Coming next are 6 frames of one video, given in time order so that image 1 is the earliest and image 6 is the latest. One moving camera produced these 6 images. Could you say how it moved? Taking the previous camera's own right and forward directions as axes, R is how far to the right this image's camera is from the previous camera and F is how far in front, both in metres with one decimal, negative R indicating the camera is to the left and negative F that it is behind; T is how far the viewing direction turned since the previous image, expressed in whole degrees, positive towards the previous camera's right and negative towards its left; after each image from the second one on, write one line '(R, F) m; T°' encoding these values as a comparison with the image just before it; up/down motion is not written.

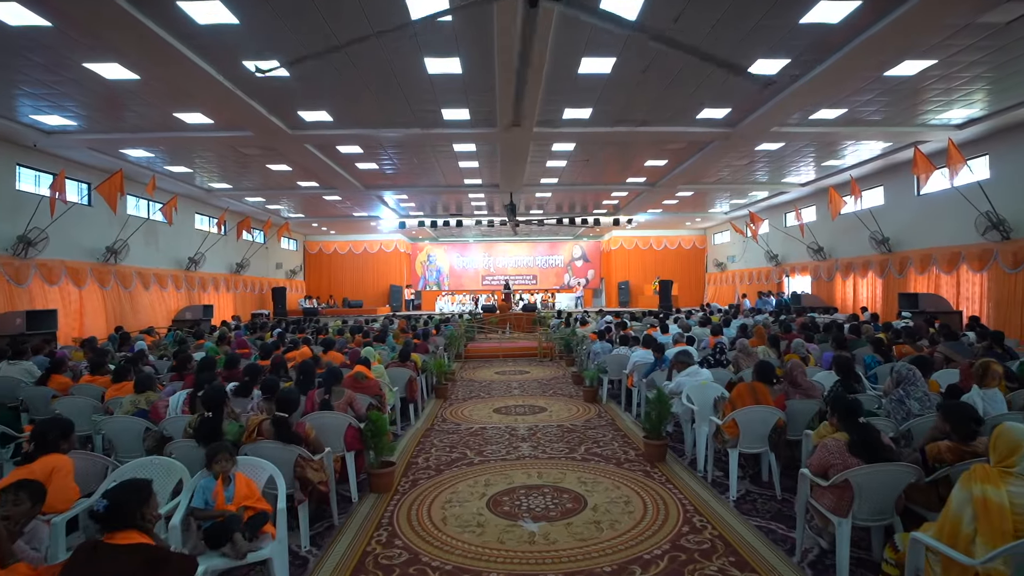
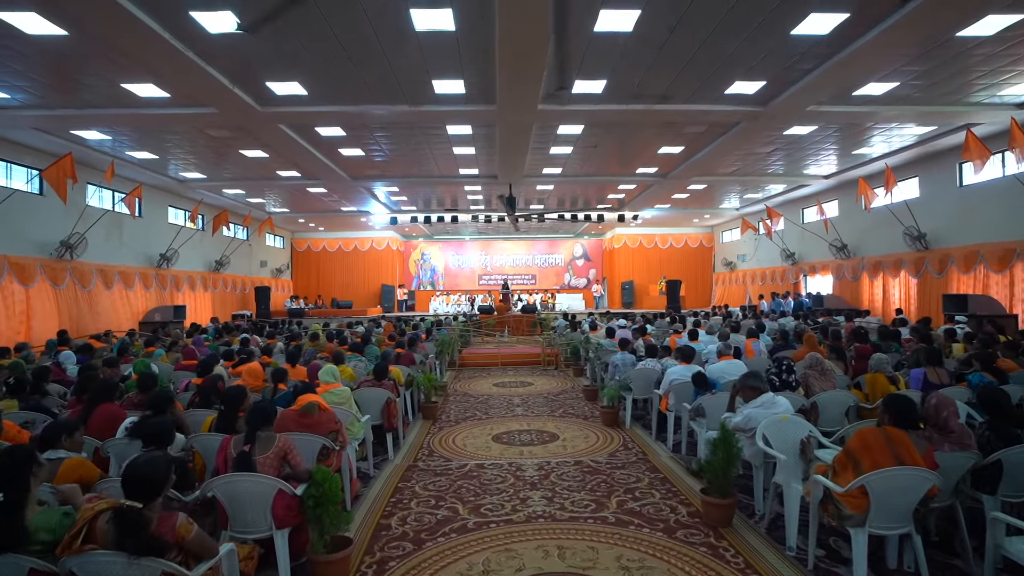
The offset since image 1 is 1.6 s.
(-0.1, +1.3) m; 0°
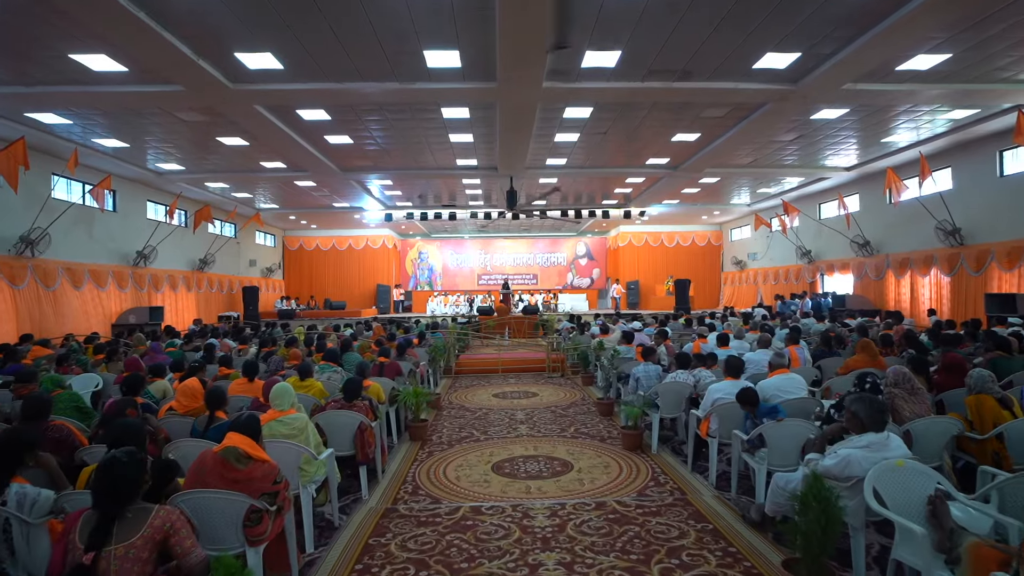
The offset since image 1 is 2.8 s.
(0.0, +1.0) m; 0°
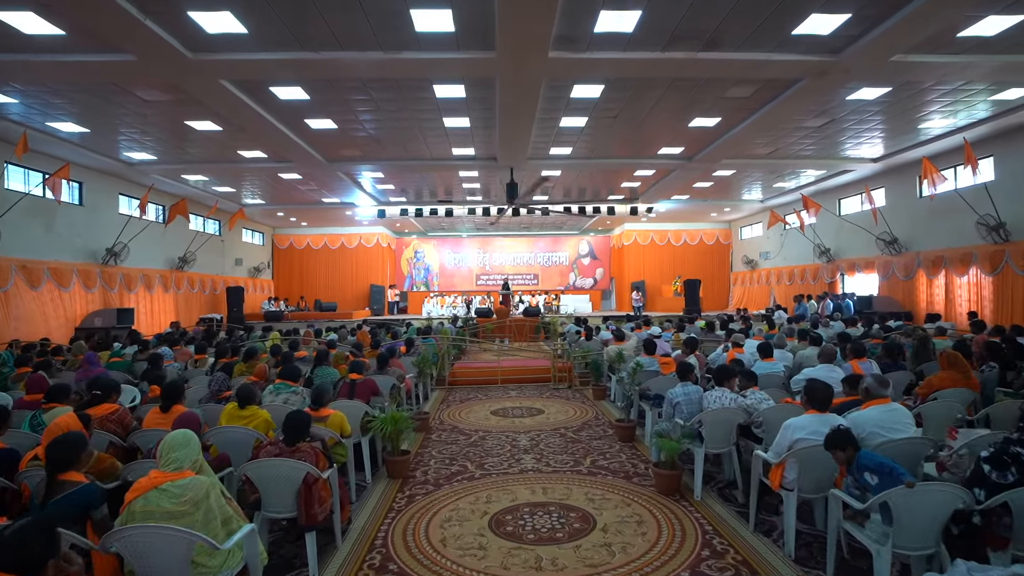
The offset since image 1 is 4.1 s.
(0.0, +1.1) m; 0°
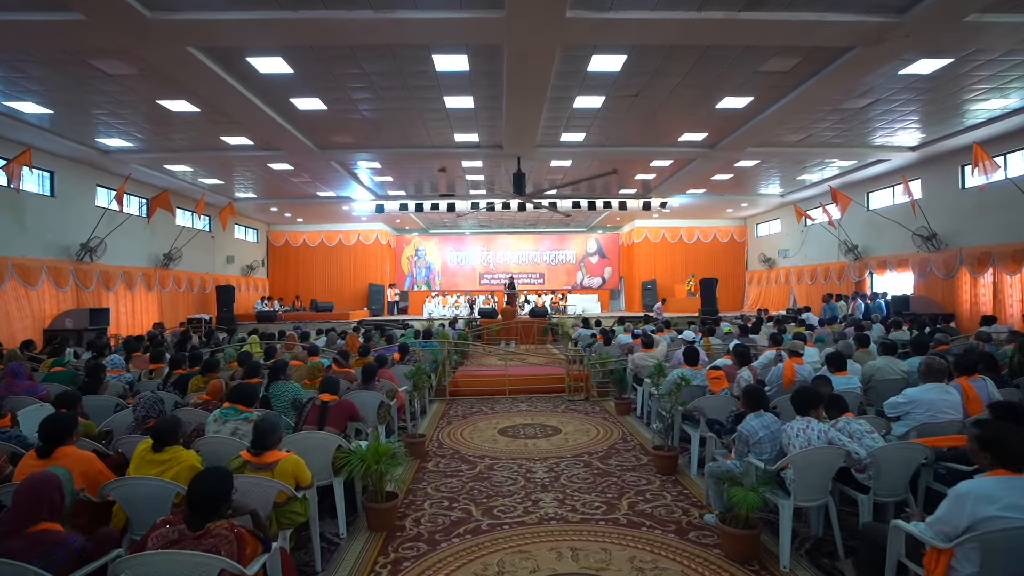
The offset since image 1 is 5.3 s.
(-0.1, +1.0) m; 0°
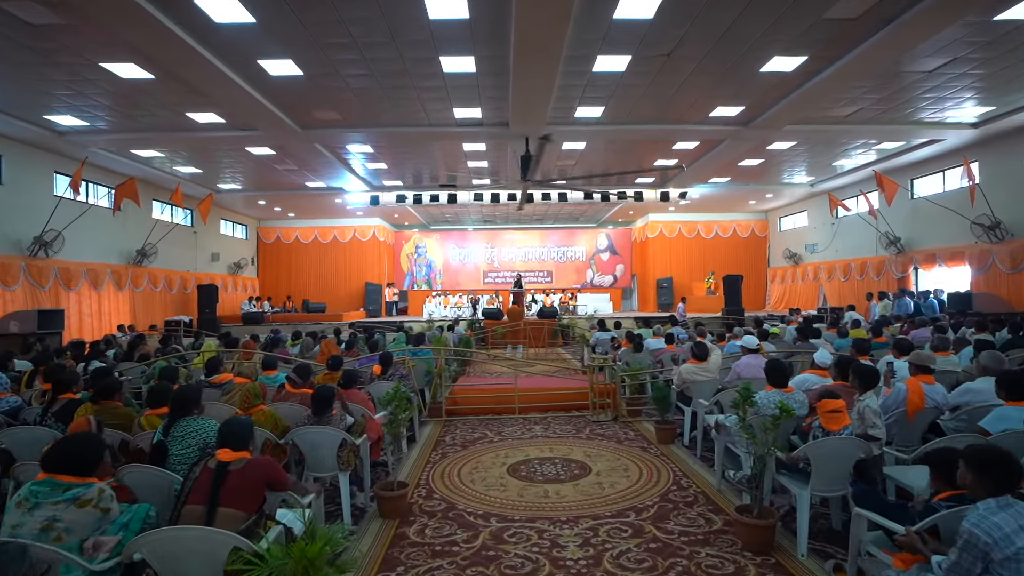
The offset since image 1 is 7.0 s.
(-0.1, +1.5) m; 0°
